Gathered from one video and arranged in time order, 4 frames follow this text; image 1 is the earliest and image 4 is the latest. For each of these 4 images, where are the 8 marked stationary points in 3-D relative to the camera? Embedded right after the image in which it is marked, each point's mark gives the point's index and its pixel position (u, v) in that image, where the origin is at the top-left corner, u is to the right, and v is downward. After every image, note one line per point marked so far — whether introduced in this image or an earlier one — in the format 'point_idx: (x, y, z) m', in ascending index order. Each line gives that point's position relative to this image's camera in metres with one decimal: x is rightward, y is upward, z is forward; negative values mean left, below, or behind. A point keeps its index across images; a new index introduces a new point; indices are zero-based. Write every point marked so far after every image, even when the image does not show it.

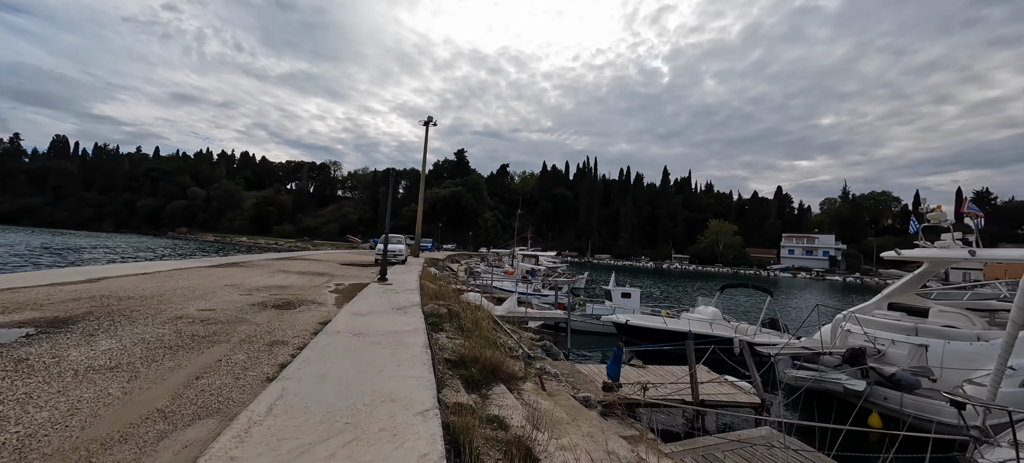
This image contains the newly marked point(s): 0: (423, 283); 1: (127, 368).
0: (-3.3, -2.0, +15.2) m
1: (-4.3, -1.5, +4.5) m
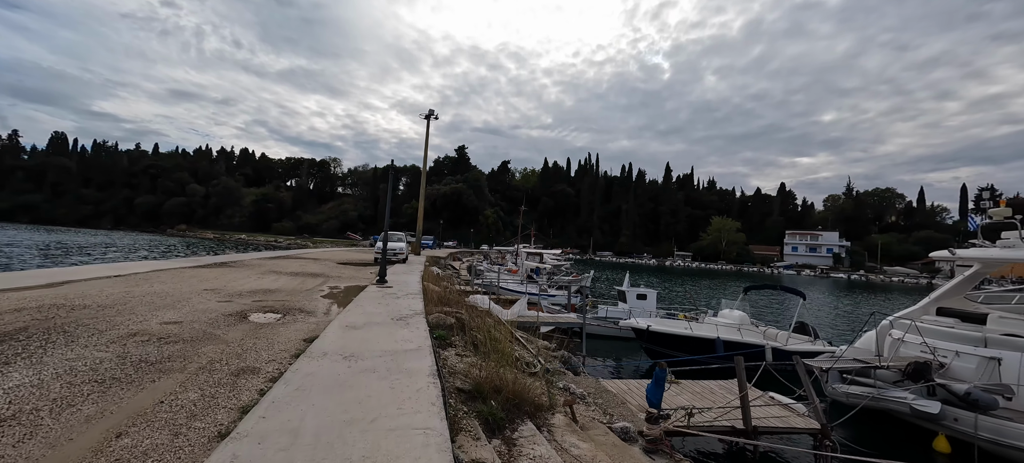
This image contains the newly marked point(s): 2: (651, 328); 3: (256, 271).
0: (-3.0, -1.9, +14.0) m
1: (-4.0, -1.5, +3.3) m
2: (+4.7, -3.2, +13.4) m
3: (-9.7, -1.5, +15.3) m
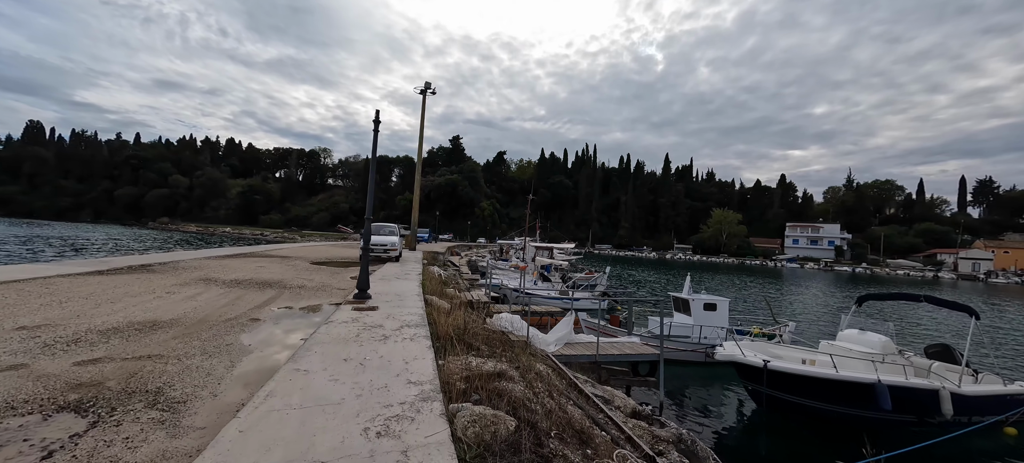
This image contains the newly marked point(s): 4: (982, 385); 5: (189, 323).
0: (-1.9, -1.6, +9.4) m
1: (-2.7, -1.5, -1.4) m
2: (+5.8, -3.0, +9.0) m
3: (-8.7, -1.2, +10.6) m
4: (+11.3, -3.6, +9.4) m
5: (-5.0, -1.4, +6.2) m
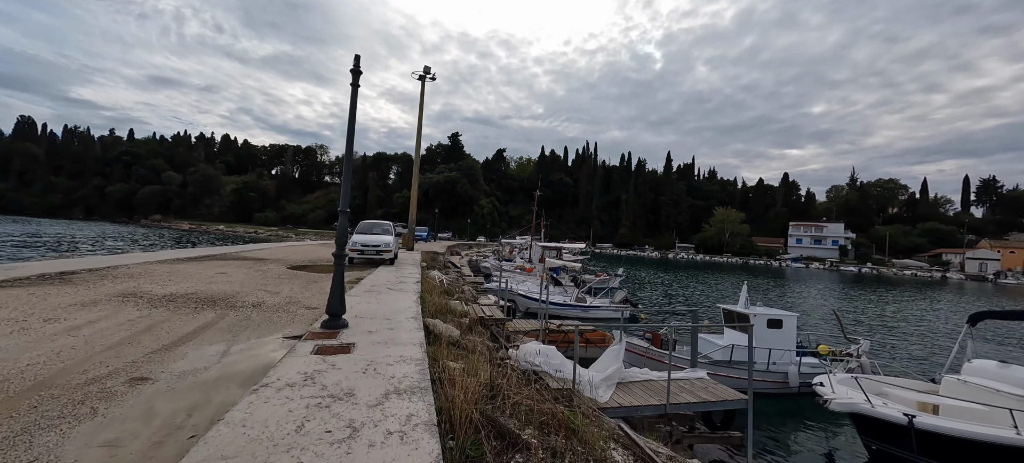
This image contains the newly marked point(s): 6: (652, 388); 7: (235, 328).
0: (-1.3, -1.6, +6.7) m
1: (-2.1, -1.5, -4.0) m
2: (+6.3, -3.0, +6.4) m
3: (-8.1, -1.2, +7.9) m
4: (+11.8, -3.6, +6.9) m
5: (-4.4, -1.4, +3.5) m
6: (+2.4, -2.8, +7.0) m
7: (-4.2, -1.5, +6.1) m
